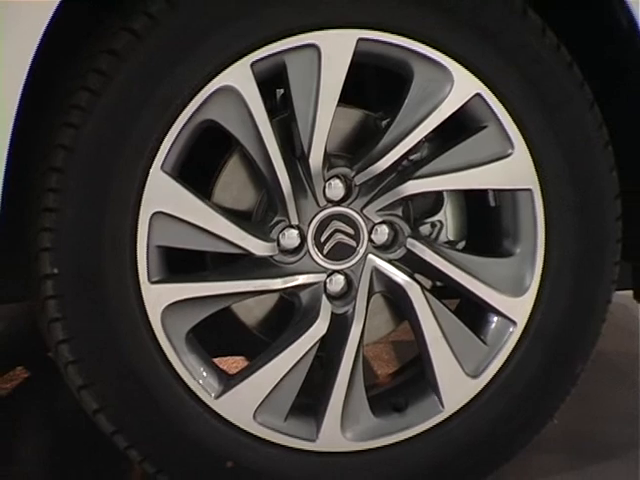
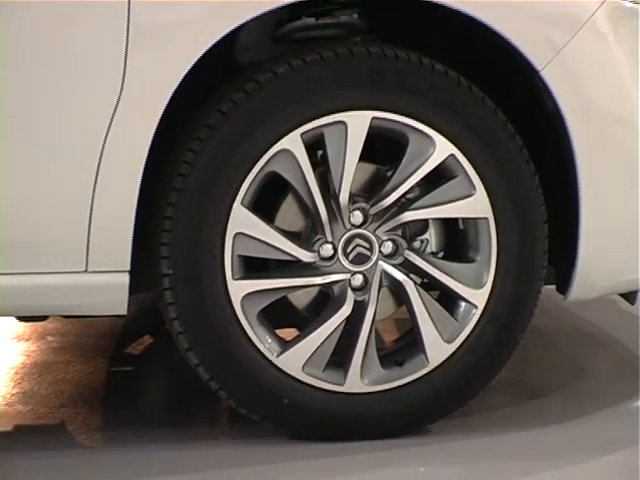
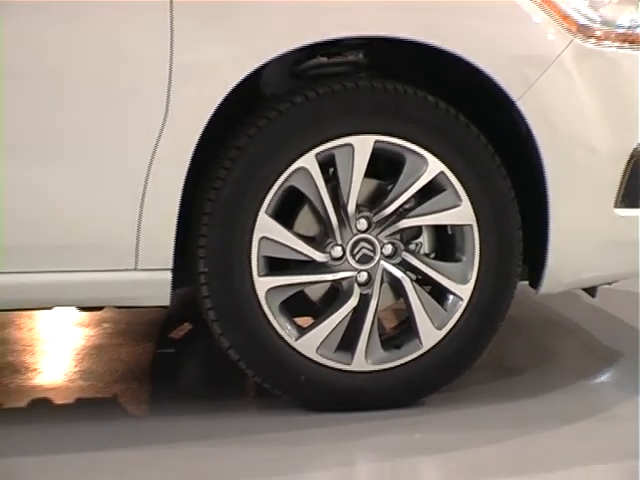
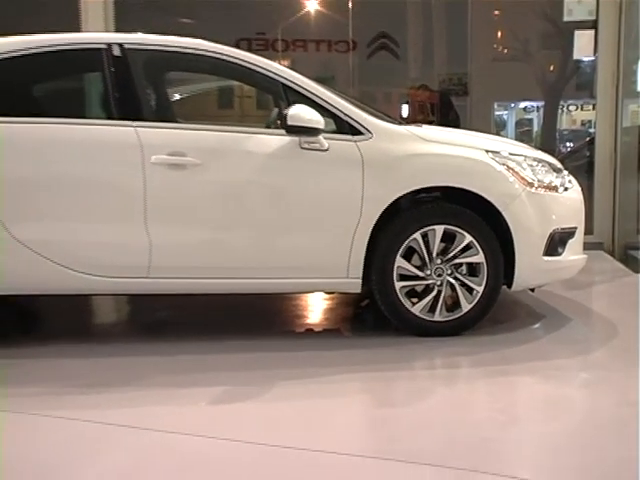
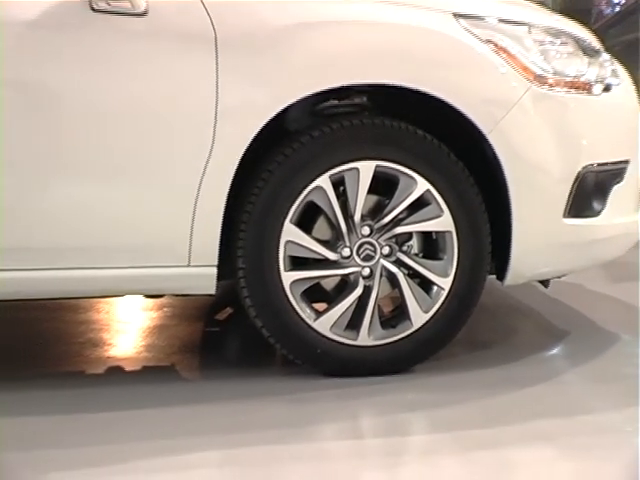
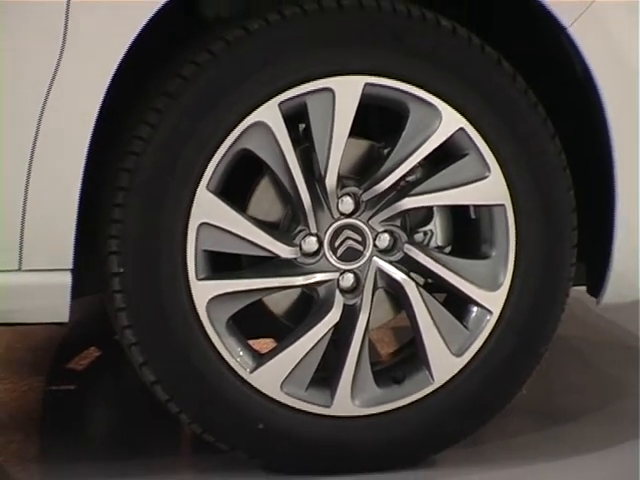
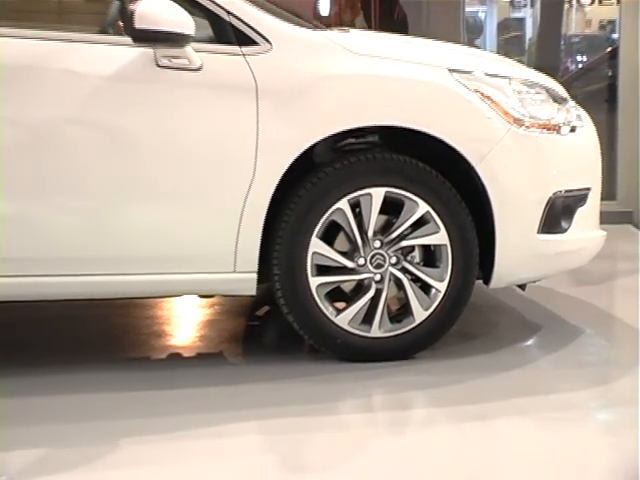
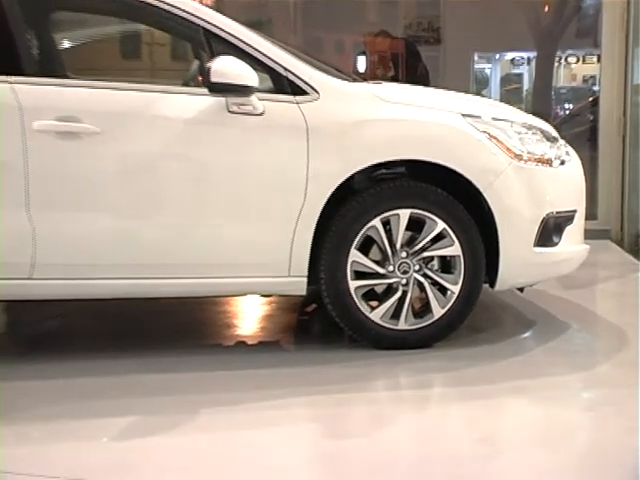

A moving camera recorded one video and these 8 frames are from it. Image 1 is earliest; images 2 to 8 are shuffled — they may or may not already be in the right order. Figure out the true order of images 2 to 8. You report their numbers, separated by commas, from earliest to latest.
6, 2, 3, 5, 7, 8, 4
